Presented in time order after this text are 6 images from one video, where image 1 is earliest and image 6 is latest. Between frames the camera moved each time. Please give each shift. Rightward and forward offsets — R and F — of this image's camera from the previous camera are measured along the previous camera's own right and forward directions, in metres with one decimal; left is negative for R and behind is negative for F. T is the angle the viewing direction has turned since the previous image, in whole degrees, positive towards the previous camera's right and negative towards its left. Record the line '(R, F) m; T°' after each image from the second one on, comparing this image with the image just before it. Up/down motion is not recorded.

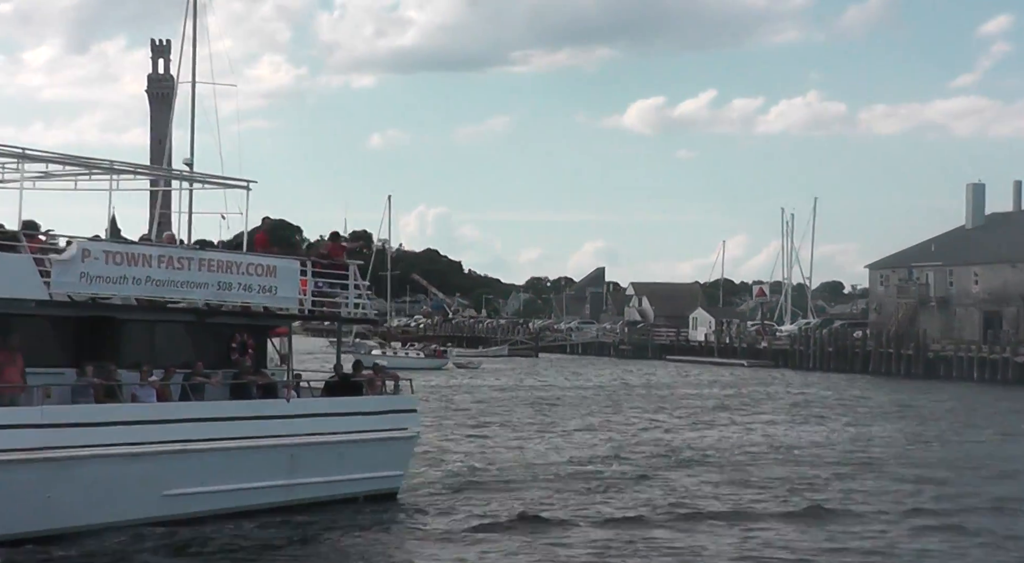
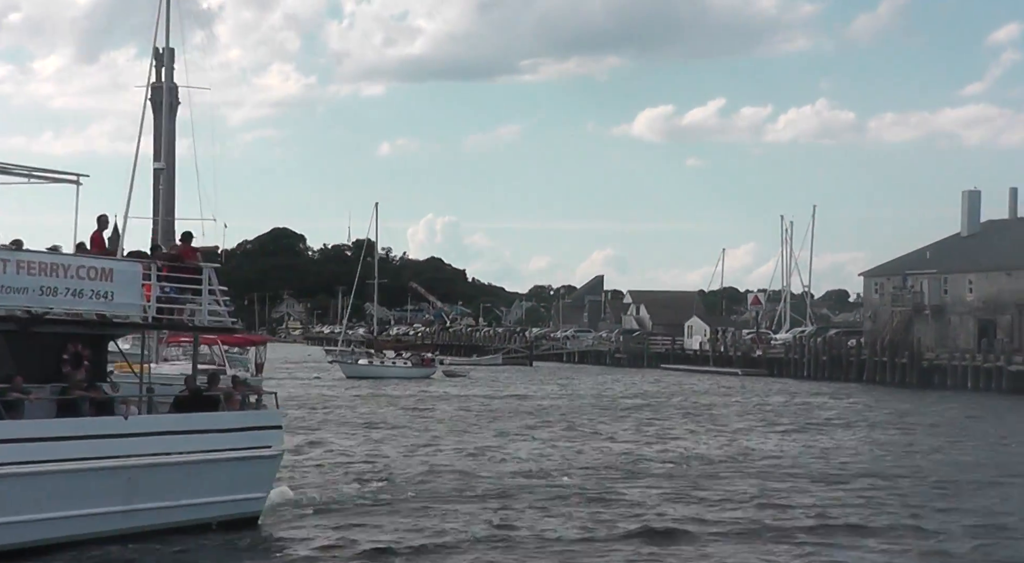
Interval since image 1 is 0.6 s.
(+0.8, +0.5) m; 0°
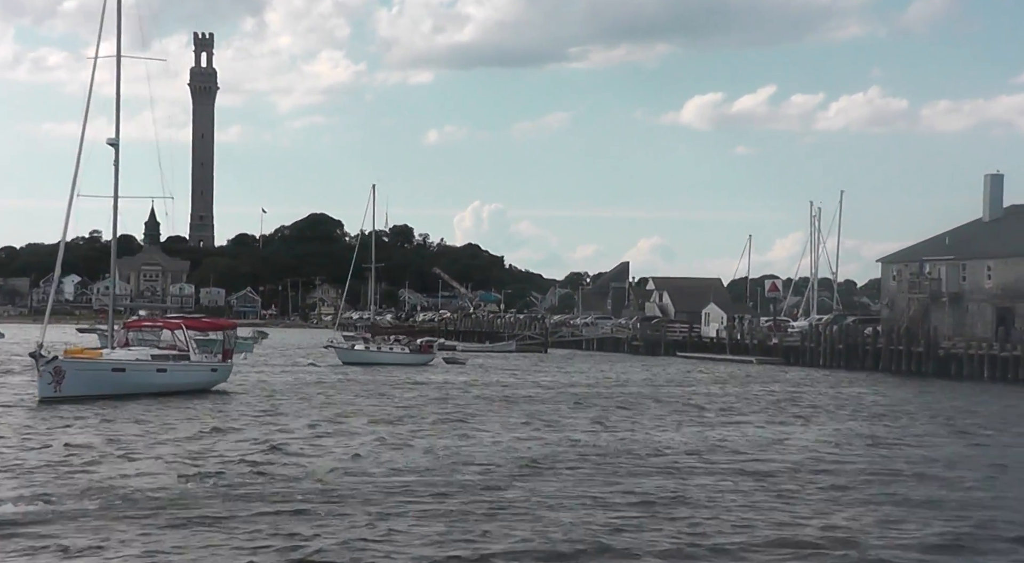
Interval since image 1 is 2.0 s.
(+1.9, +1.6) m; -2°
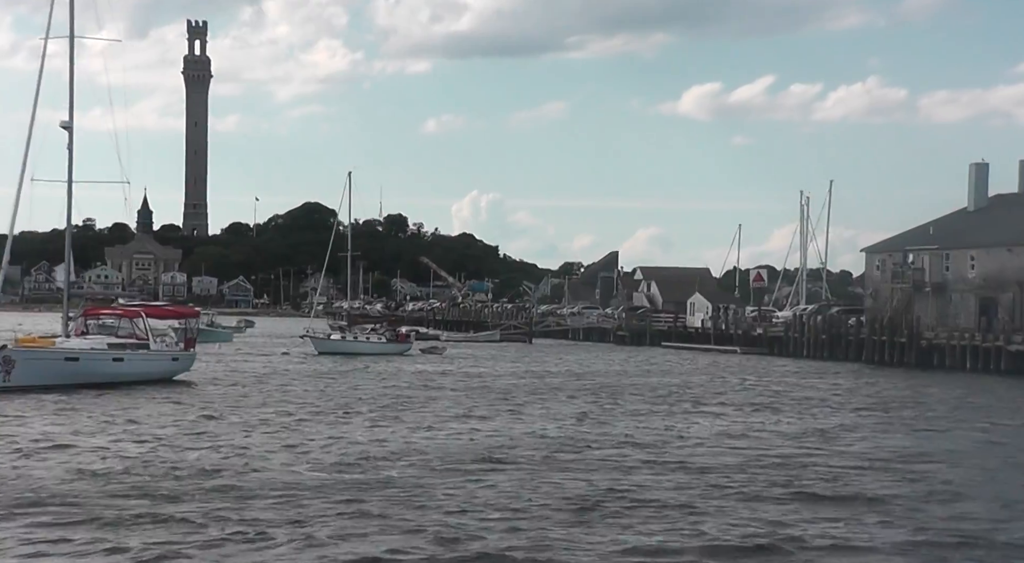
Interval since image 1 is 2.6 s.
(+0.8, +0.6) m; 0°
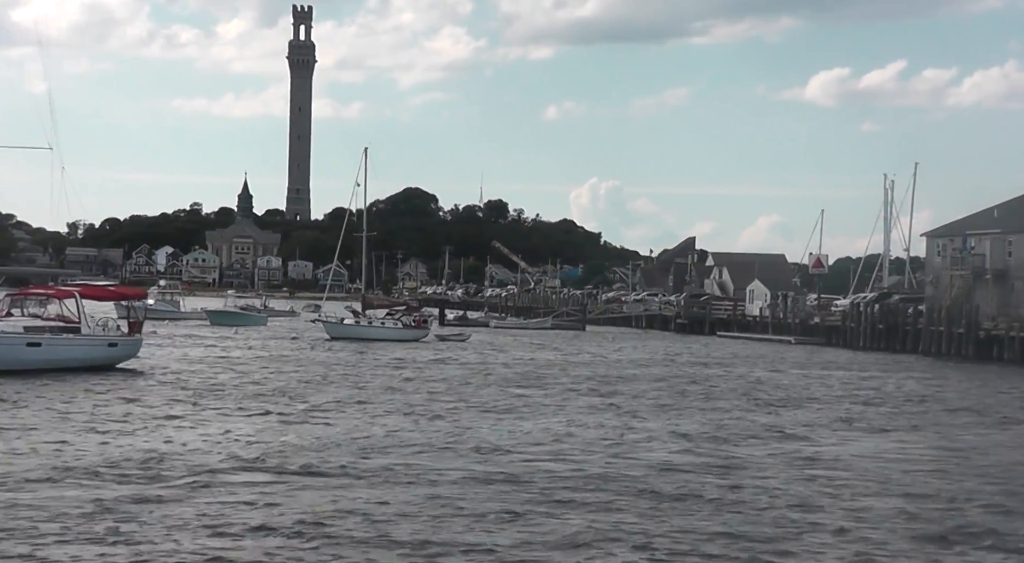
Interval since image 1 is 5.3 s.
(+3.7, +3.1) m; -5°
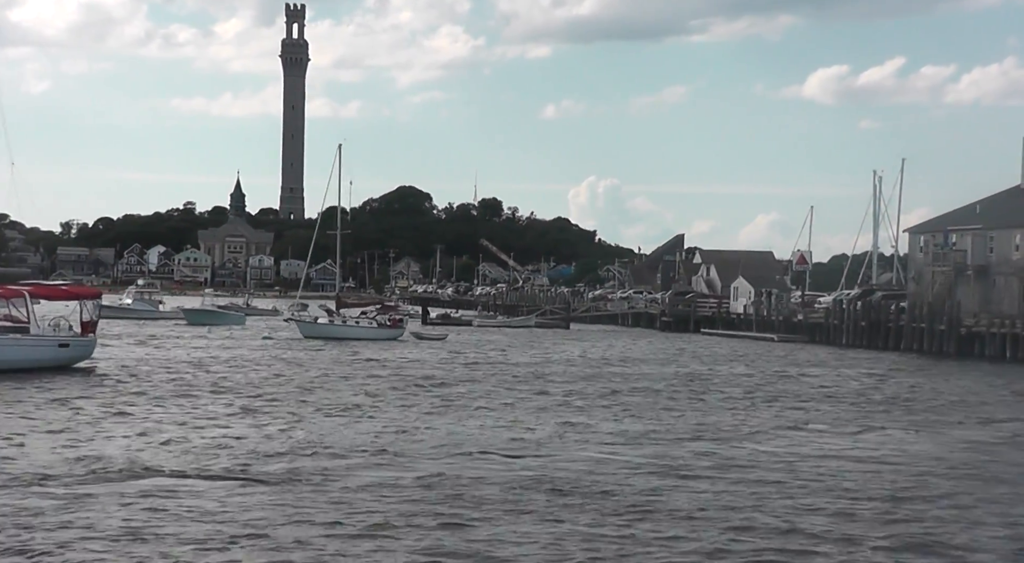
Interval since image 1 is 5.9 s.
(+0.9, +0.6) m; 0°
